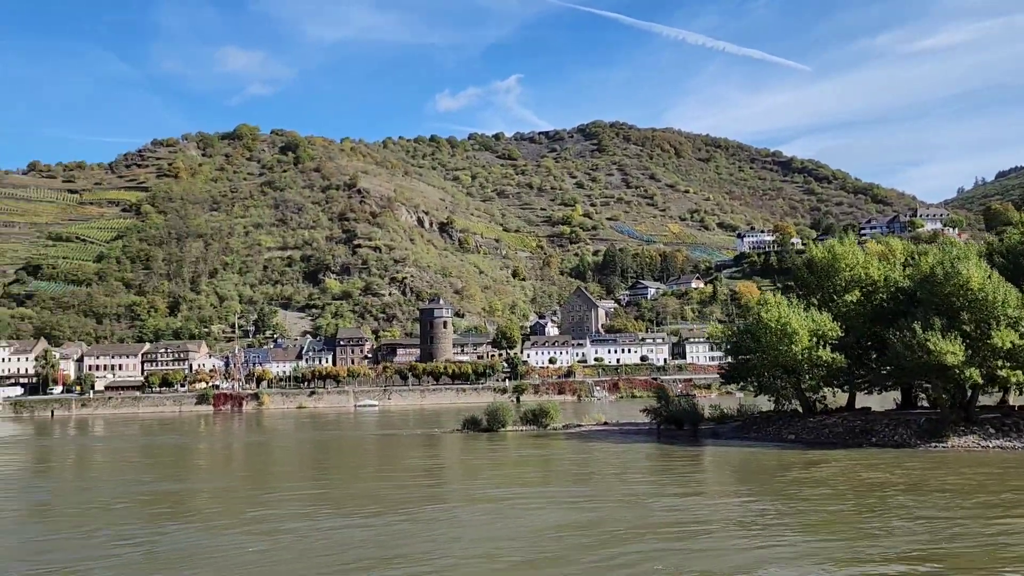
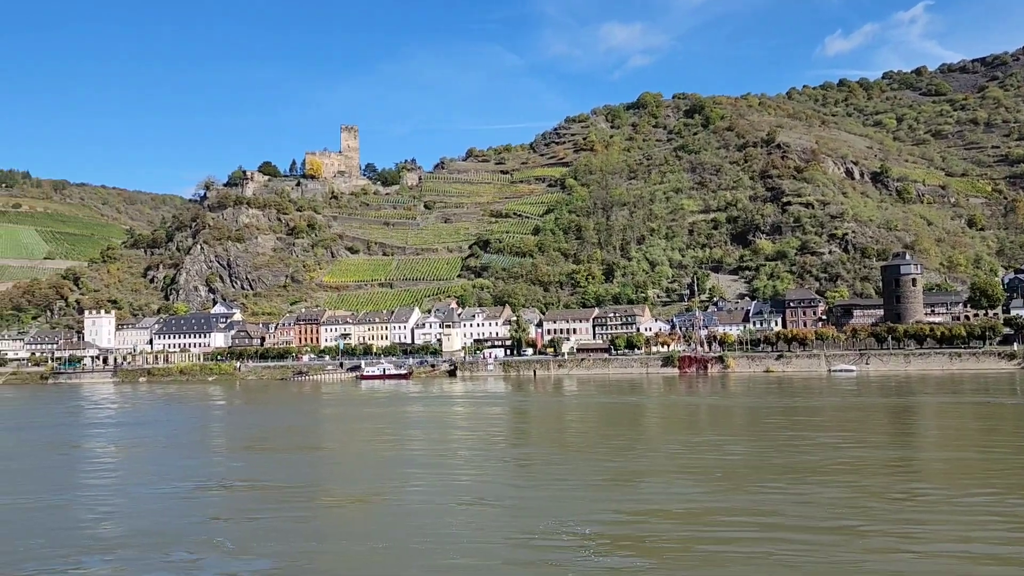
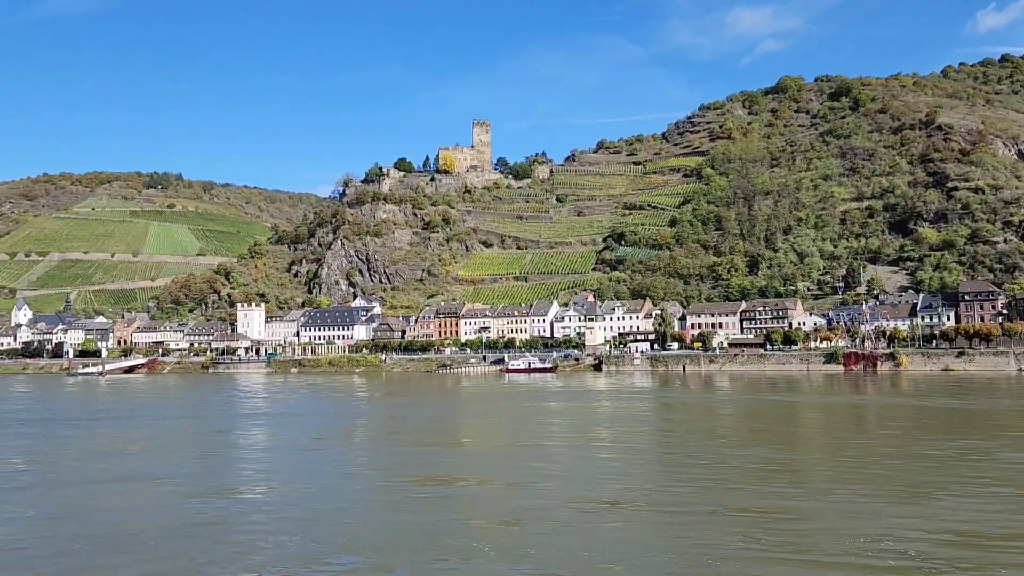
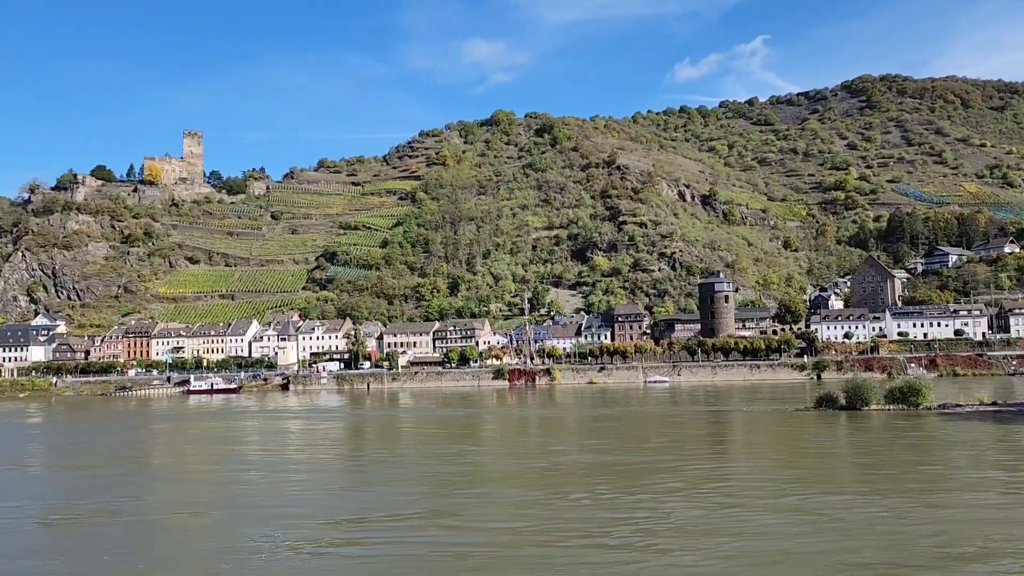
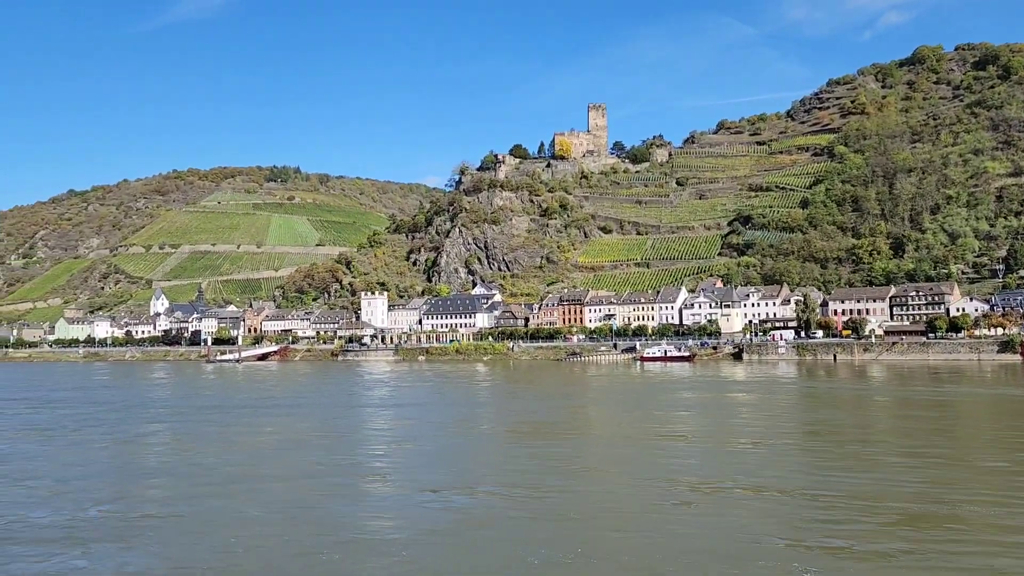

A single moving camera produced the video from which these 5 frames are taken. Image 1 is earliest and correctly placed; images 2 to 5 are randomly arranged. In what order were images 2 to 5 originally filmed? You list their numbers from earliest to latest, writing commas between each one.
4, 2, 3, 5
